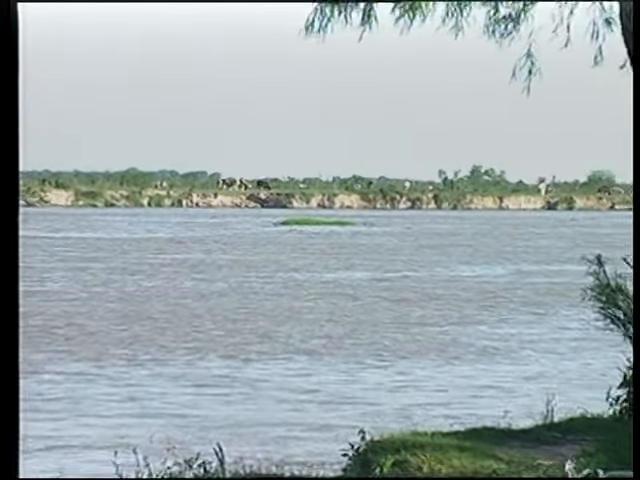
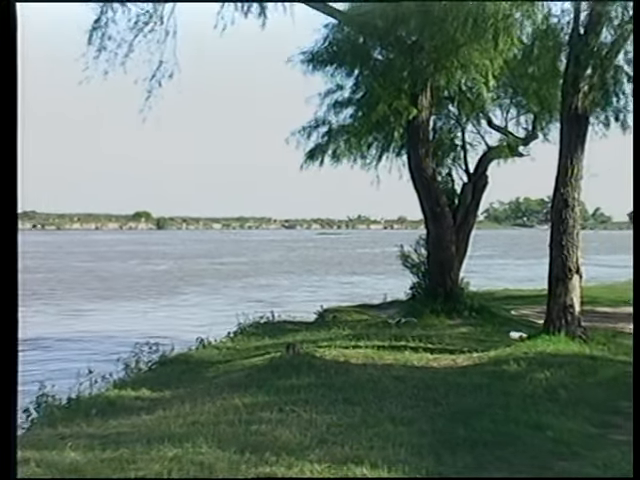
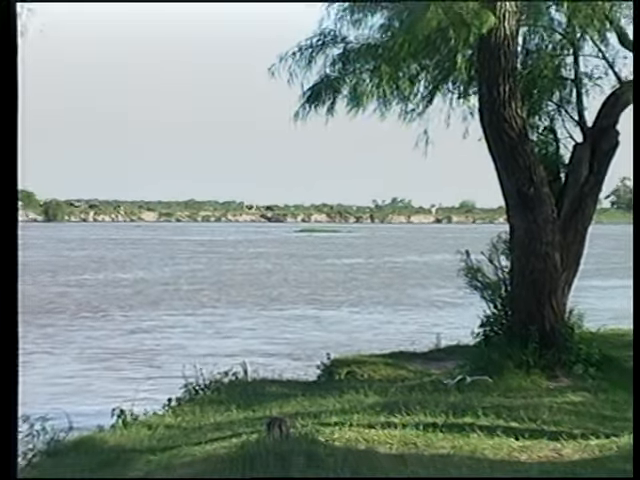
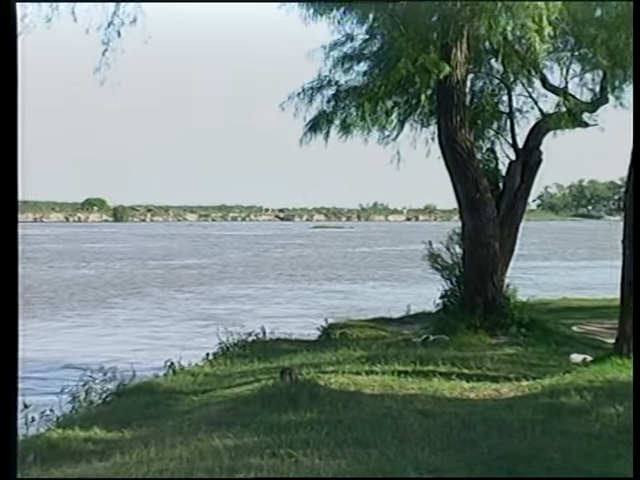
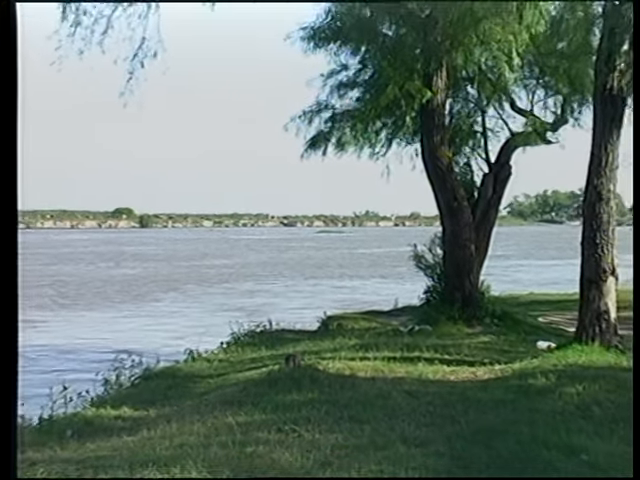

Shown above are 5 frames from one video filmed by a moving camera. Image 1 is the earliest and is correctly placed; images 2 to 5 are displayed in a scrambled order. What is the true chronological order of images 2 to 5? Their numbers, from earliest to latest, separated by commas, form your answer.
3, 4, 5, 2
